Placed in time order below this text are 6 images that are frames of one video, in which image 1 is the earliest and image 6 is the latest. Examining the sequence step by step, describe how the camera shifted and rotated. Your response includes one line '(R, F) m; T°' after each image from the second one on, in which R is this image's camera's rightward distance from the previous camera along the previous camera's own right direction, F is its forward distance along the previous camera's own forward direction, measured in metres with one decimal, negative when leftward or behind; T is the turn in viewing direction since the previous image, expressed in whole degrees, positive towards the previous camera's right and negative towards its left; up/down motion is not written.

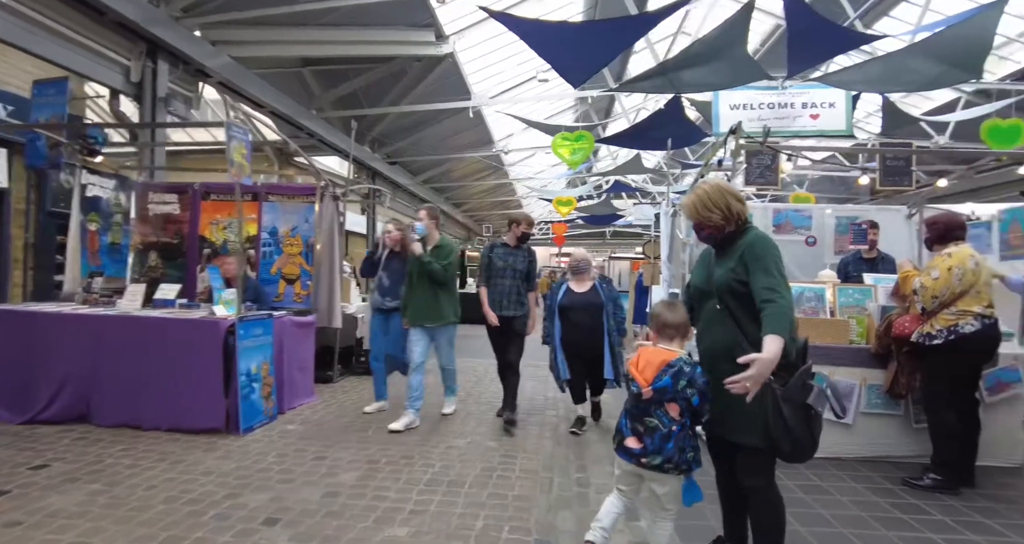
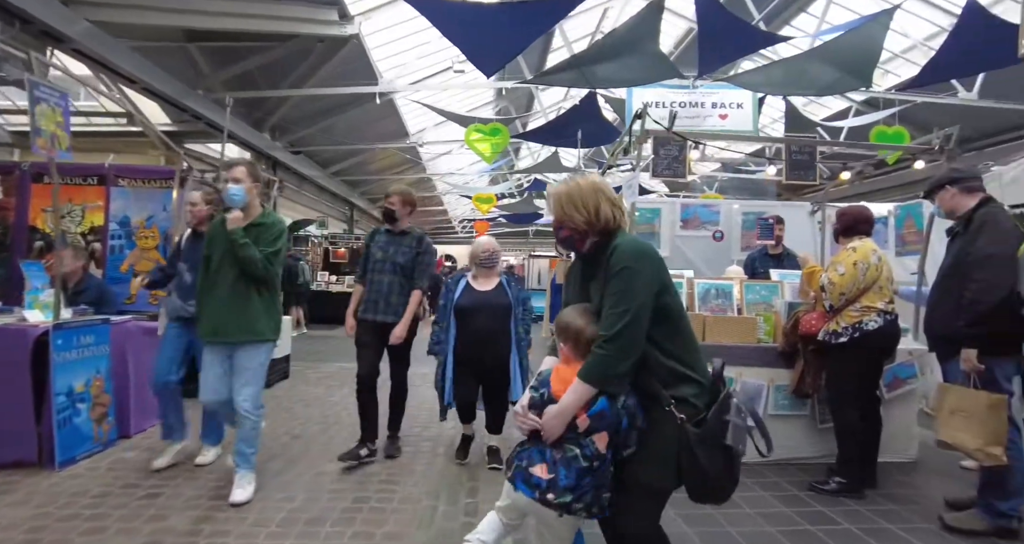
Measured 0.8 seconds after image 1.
(+0.3, +0.5) m; +8°
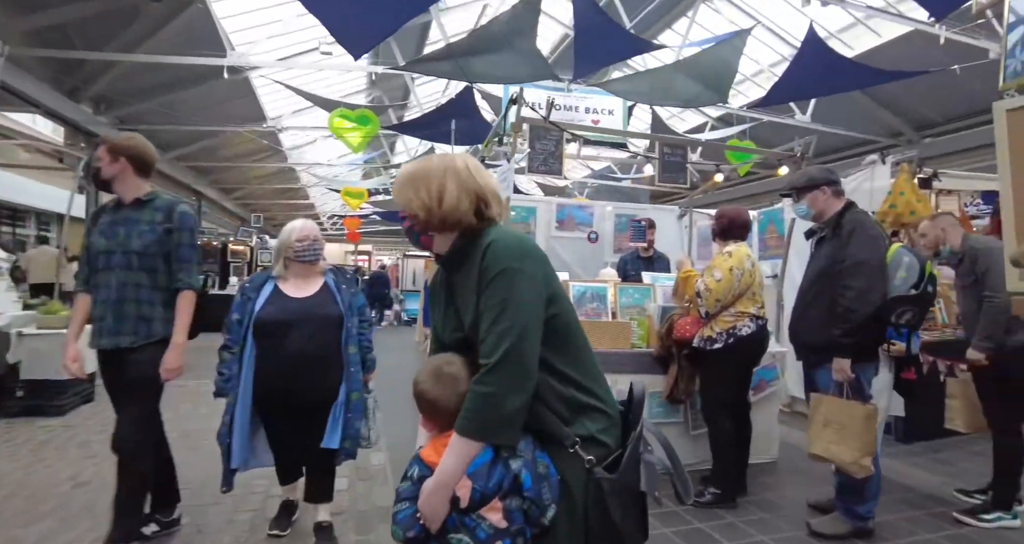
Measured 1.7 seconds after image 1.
(+0.2, +0.5) m; +14°
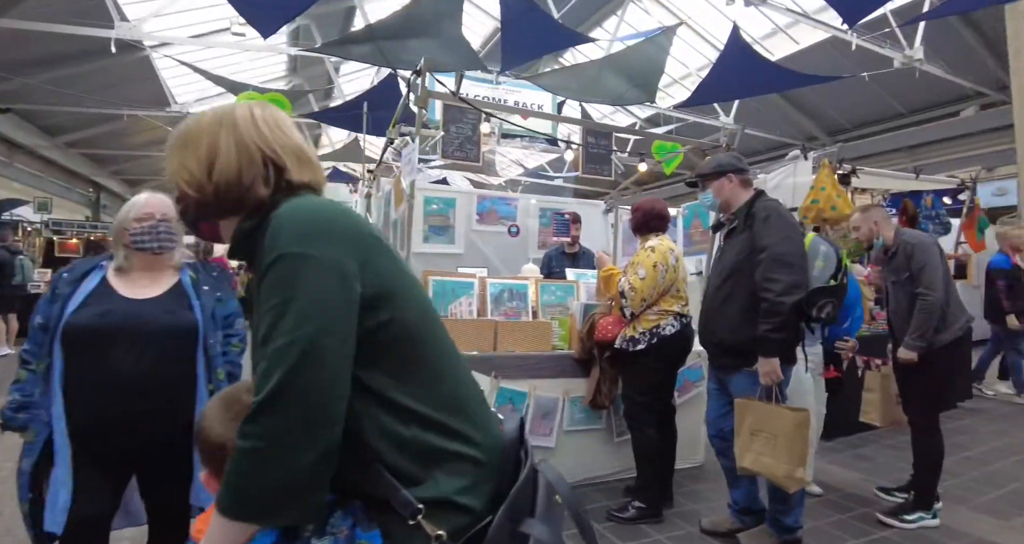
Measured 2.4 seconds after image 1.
(+0.2, +0.3) m; +7°
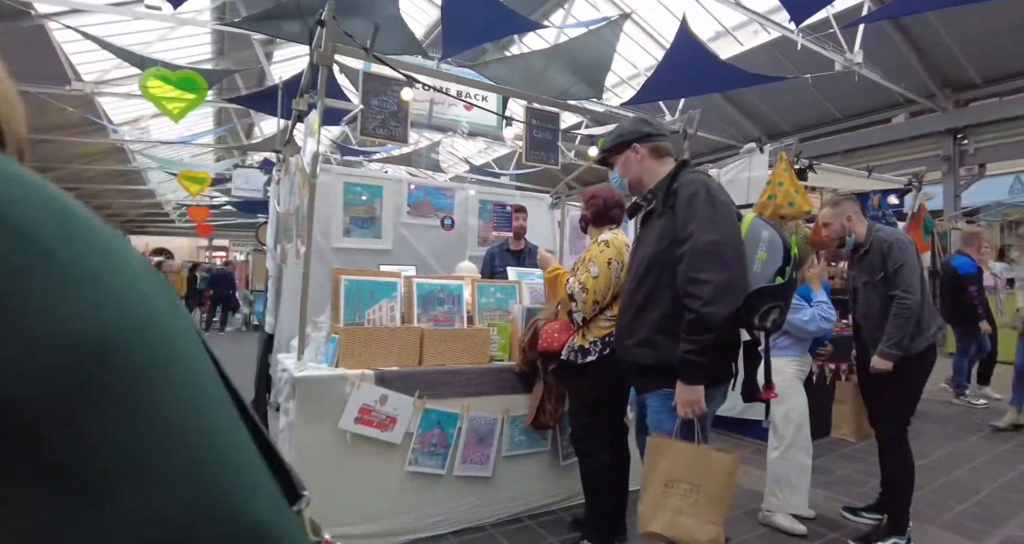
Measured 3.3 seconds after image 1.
(+0.1, +0.4) m; +6°
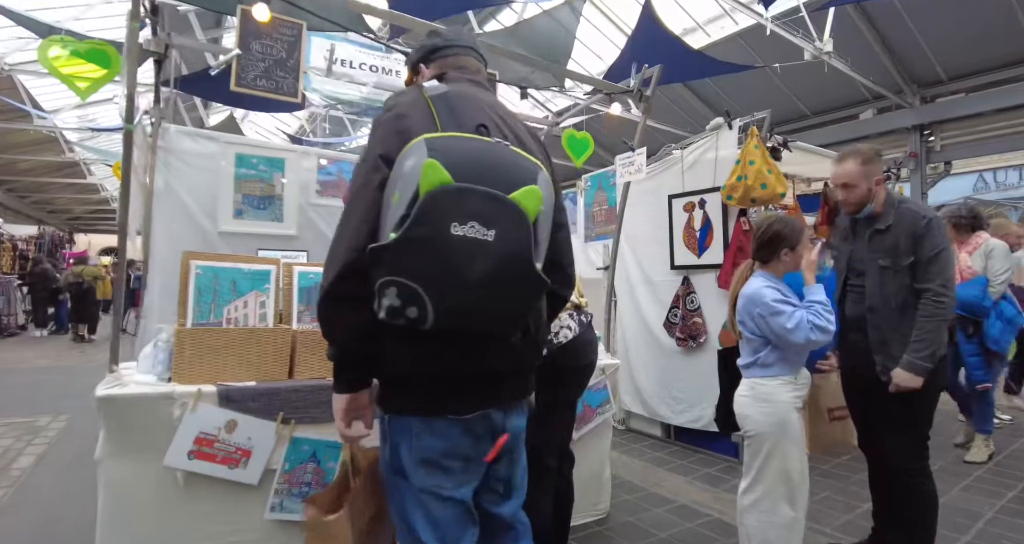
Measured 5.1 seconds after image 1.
(+0.3, +0.5) m; +3°
